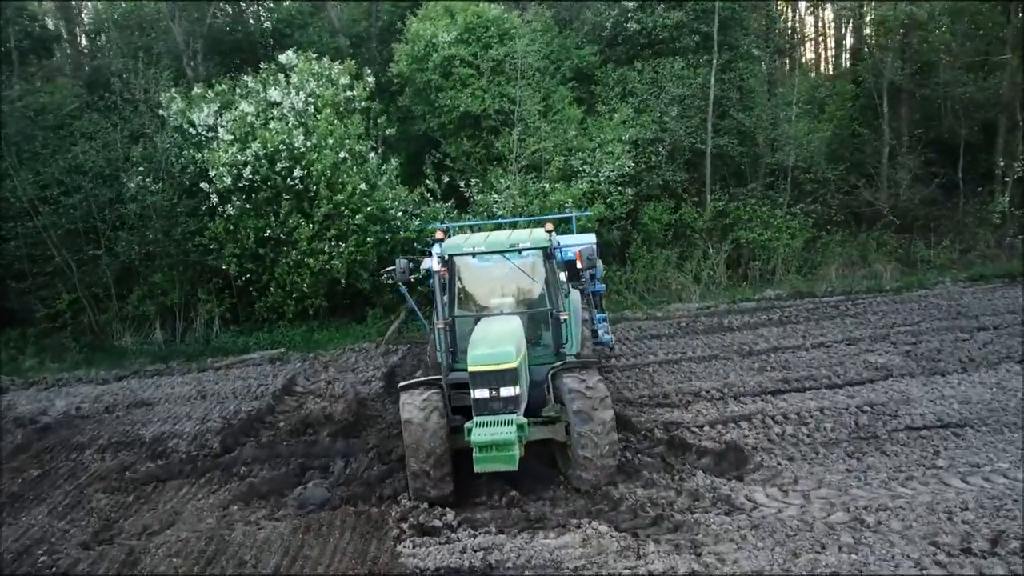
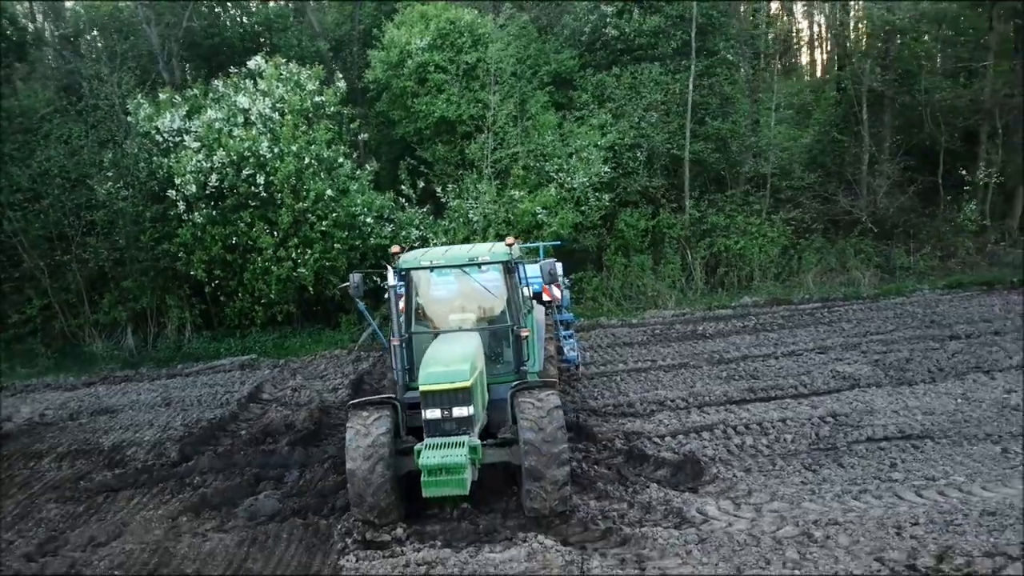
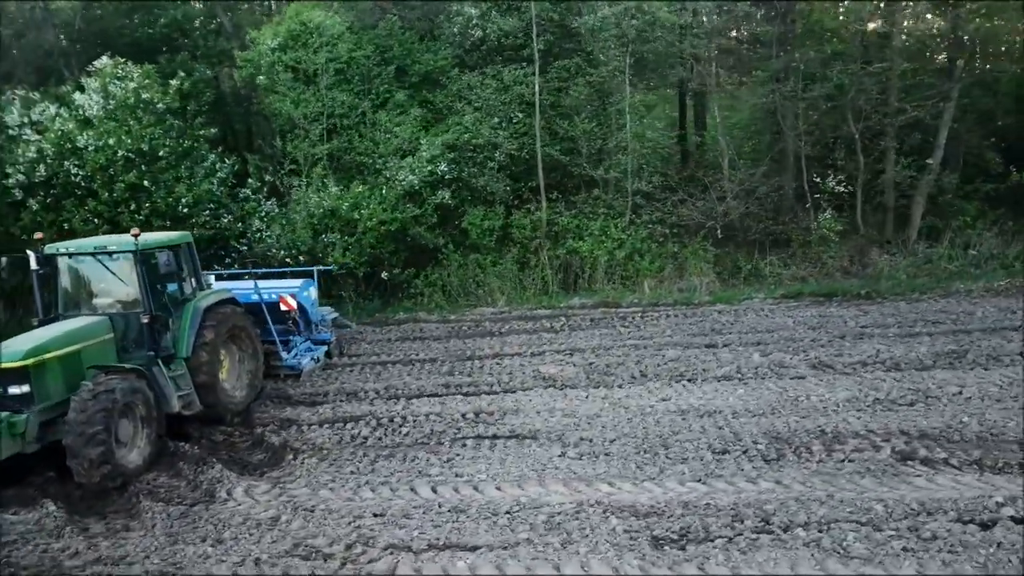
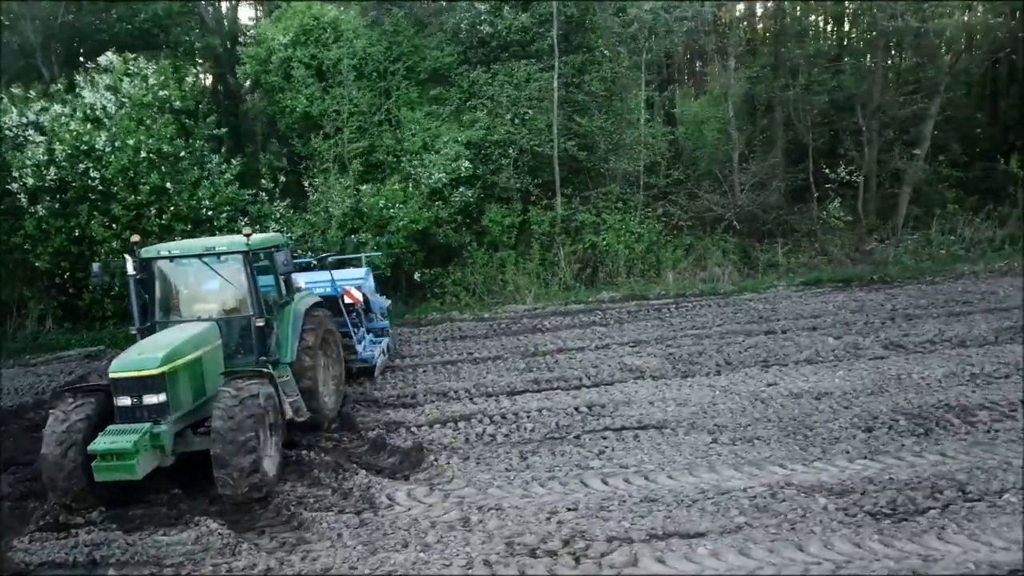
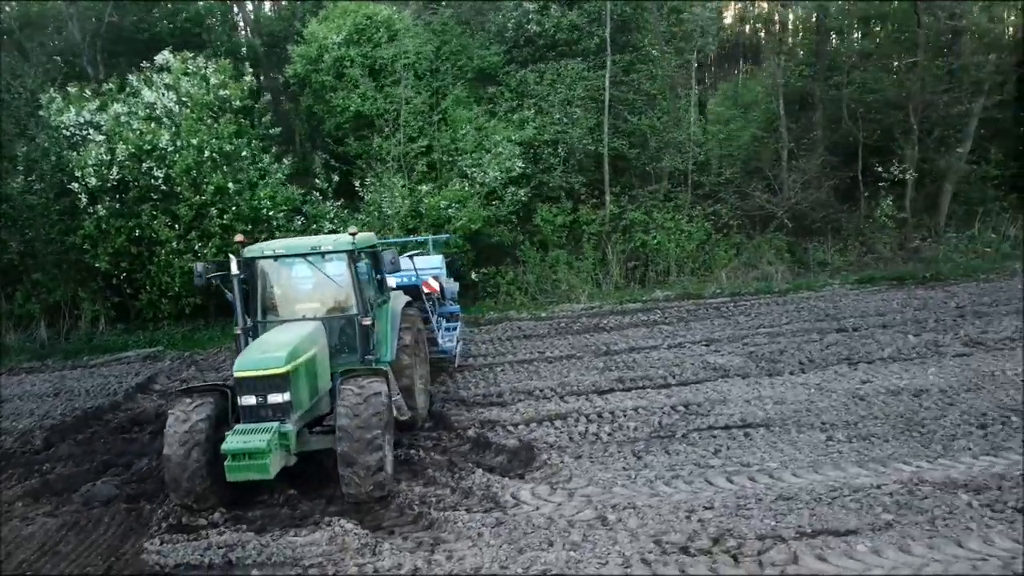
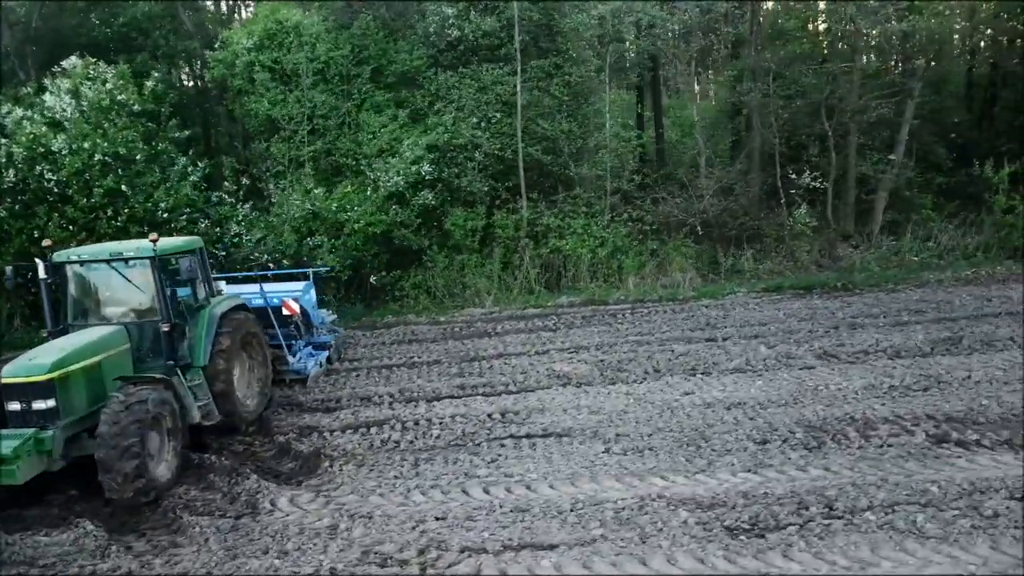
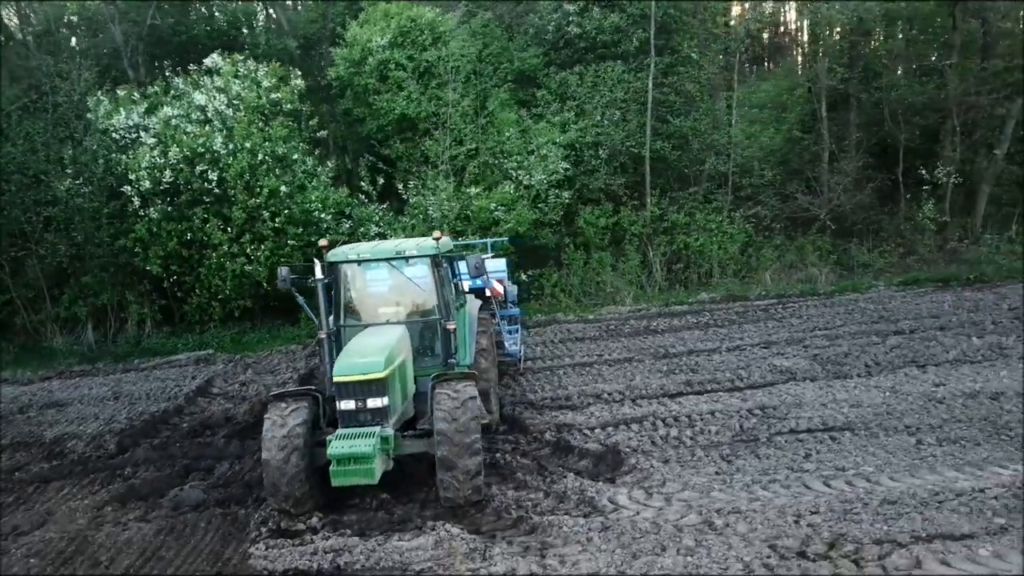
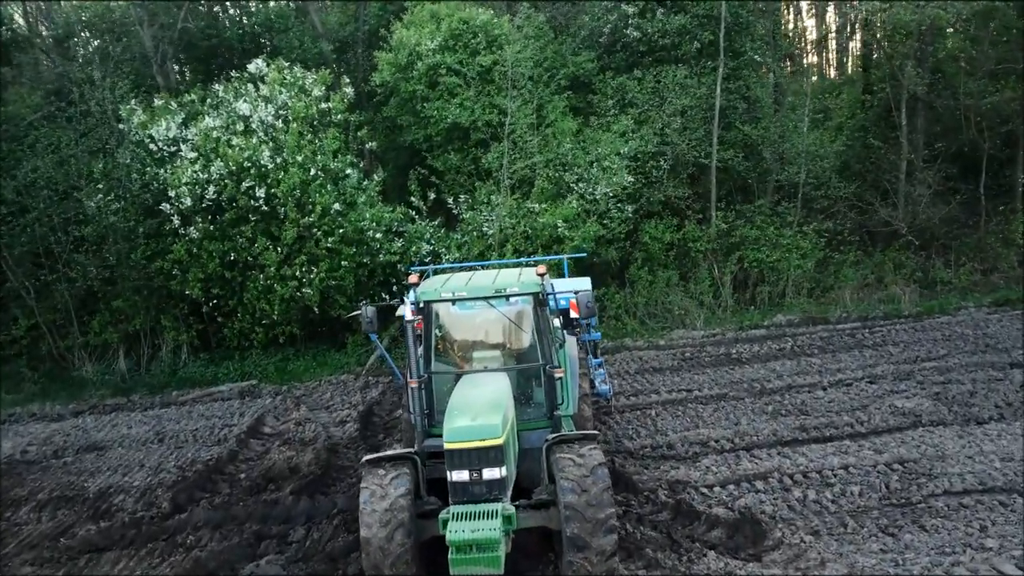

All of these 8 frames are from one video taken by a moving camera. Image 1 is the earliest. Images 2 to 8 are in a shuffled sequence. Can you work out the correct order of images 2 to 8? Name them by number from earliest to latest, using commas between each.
8, 2, 7, 5, 4, 6, 3
